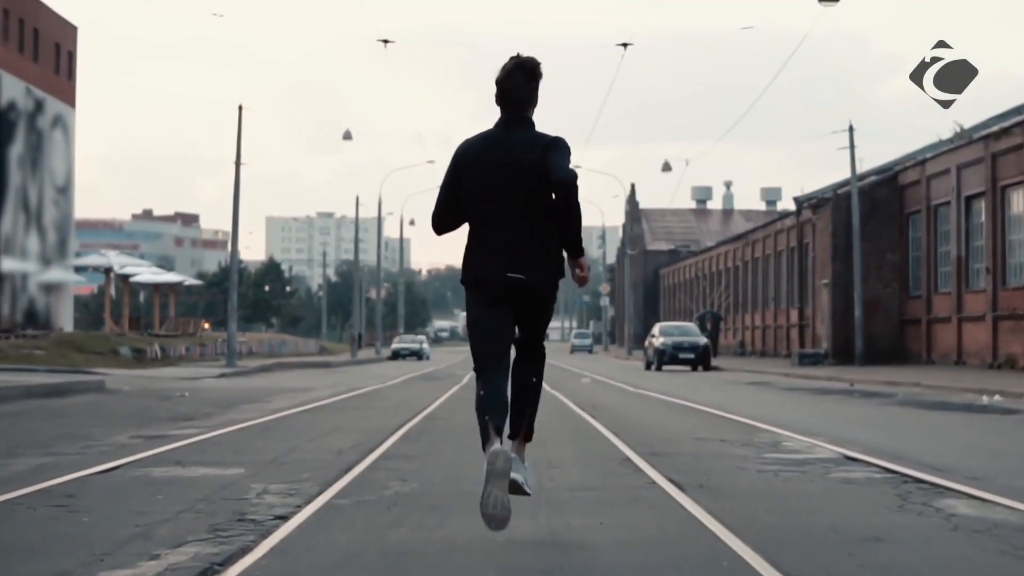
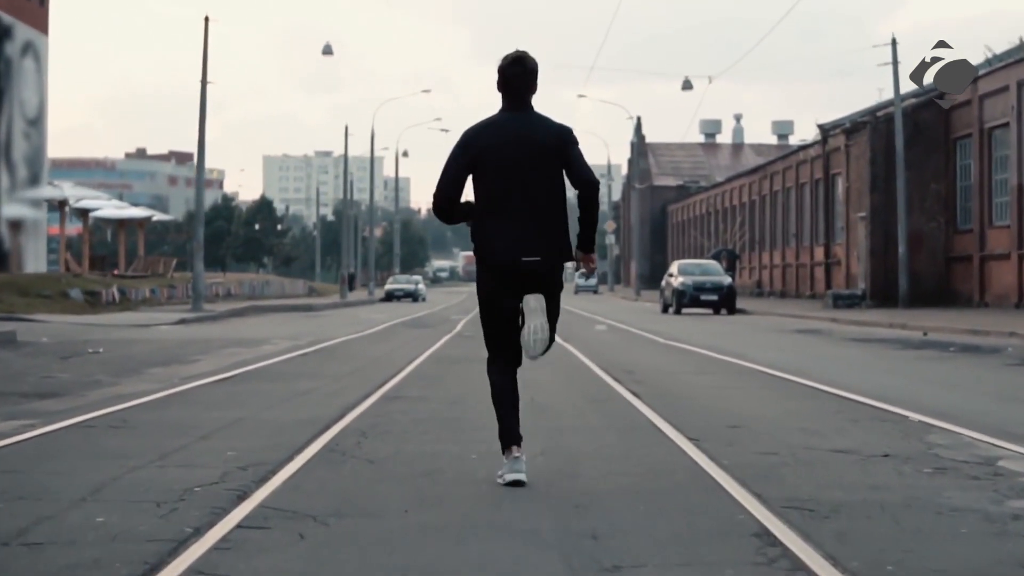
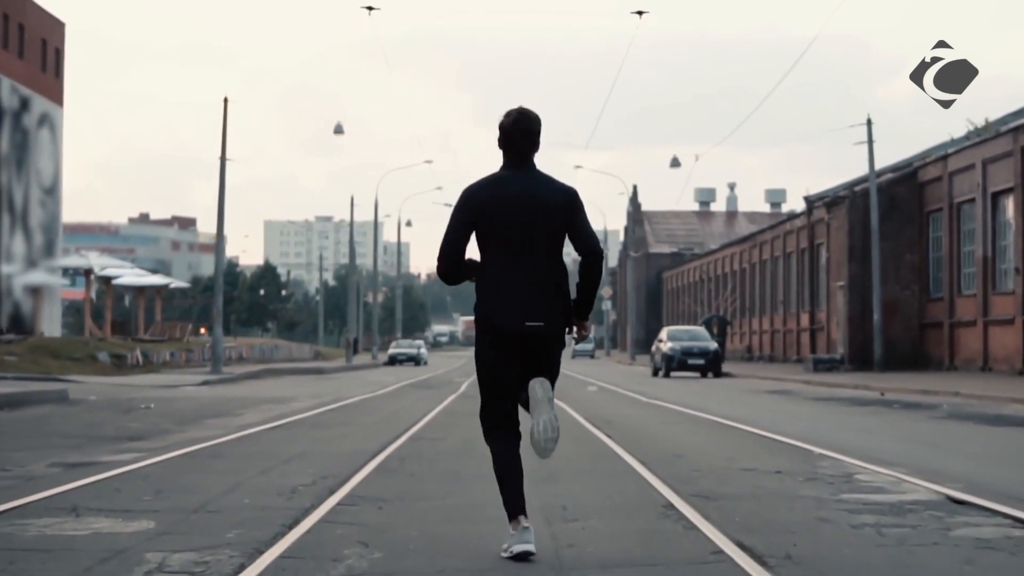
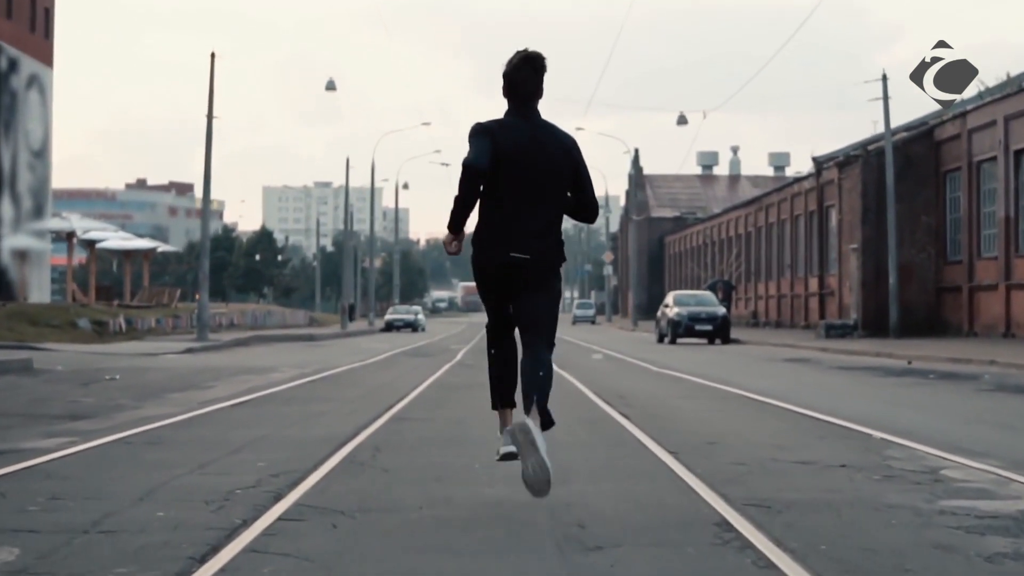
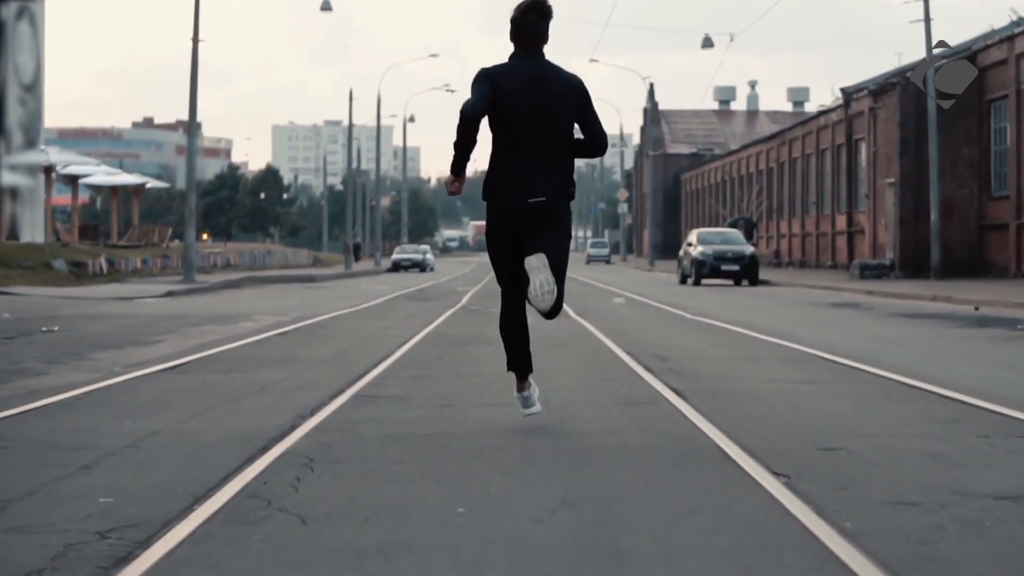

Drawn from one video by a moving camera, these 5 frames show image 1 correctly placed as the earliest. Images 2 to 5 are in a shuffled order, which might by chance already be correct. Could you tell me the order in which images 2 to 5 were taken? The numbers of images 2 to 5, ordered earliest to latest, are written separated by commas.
3, 4, 2, 5
